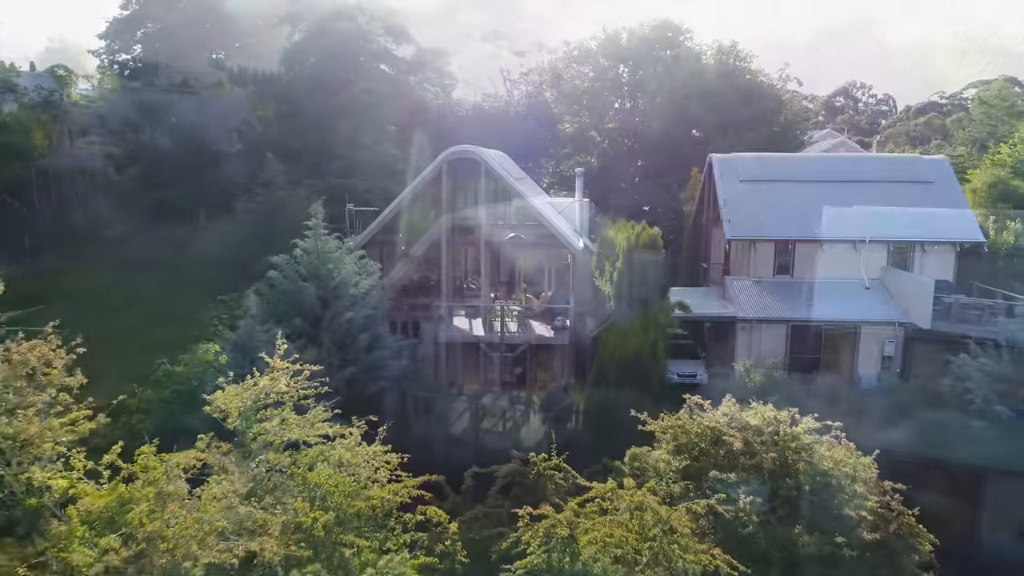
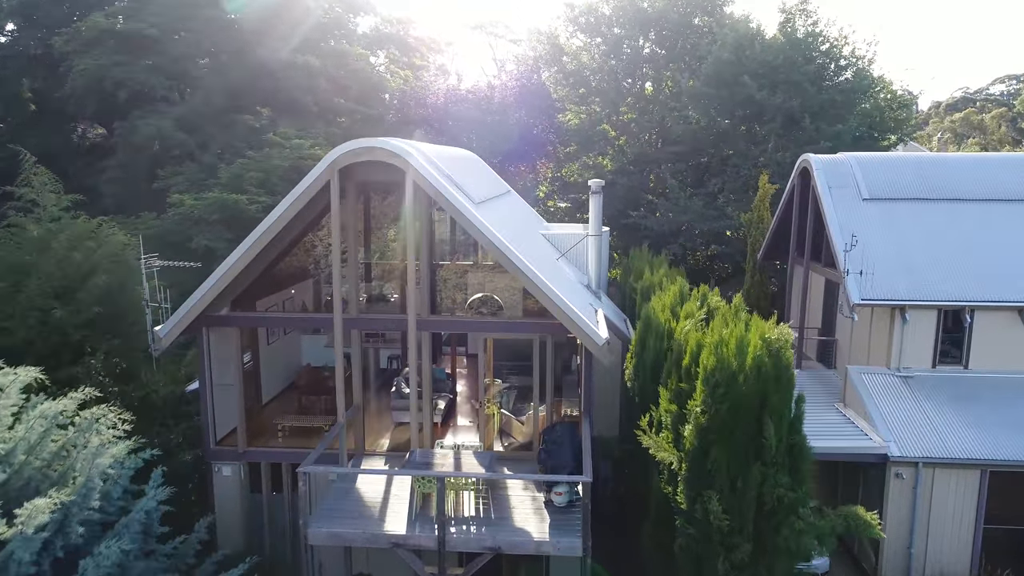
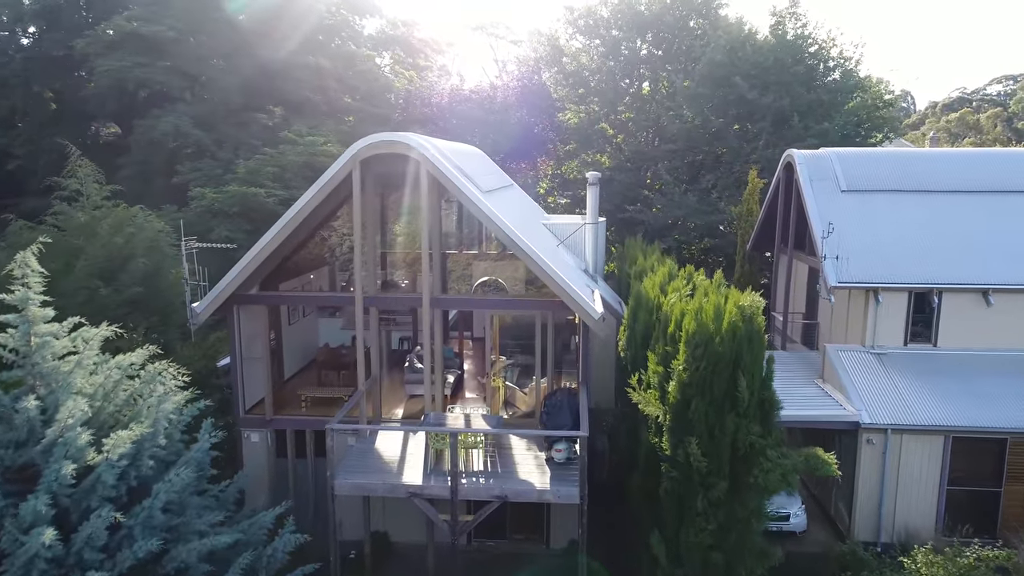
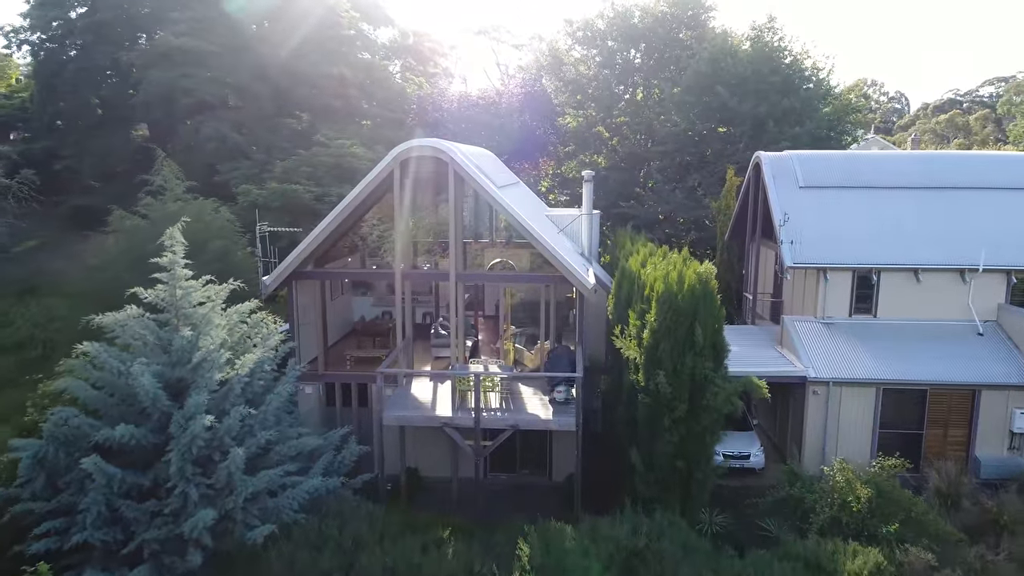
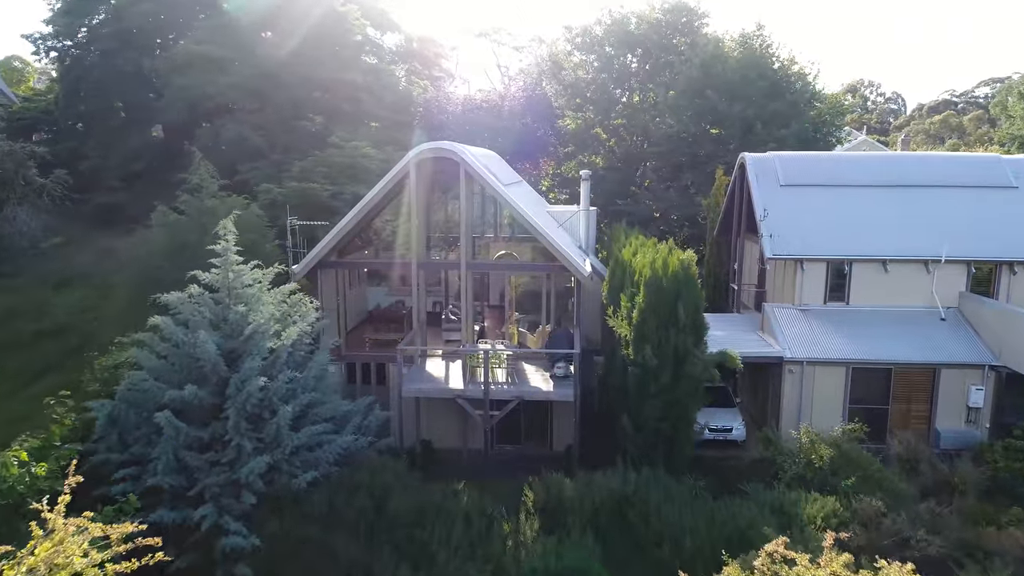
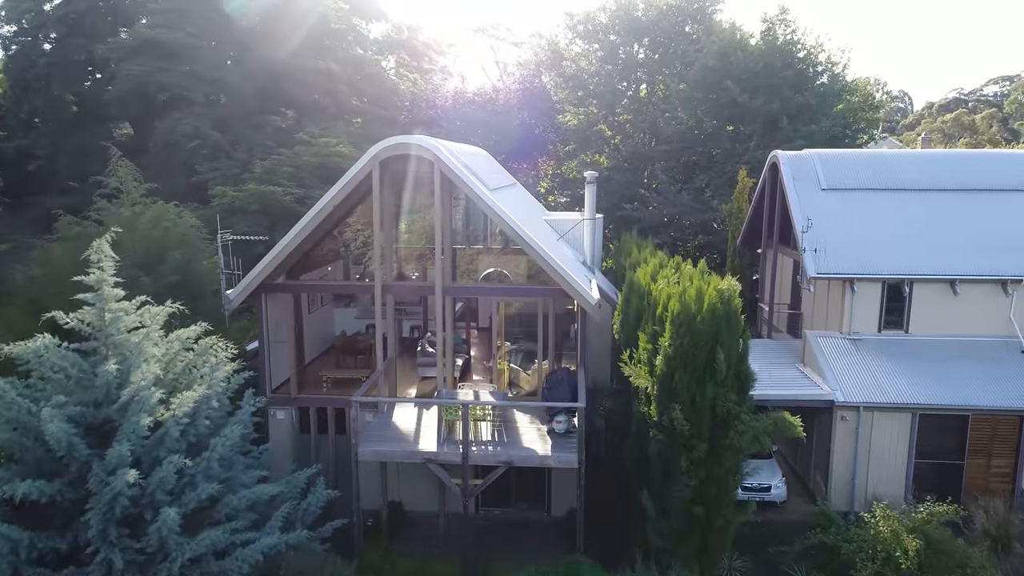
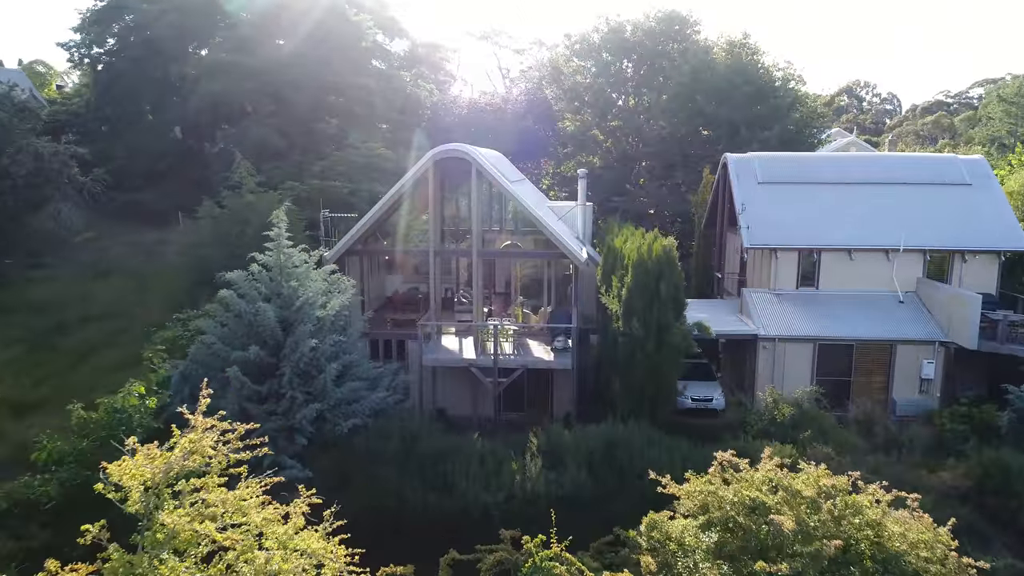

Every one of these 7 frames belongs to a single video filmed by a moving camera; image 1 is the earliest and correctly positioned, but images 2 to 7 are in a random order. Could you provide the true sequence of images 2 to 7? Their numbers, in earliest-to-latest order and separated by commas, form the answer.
7, 5, 4, 6, 3, 2
